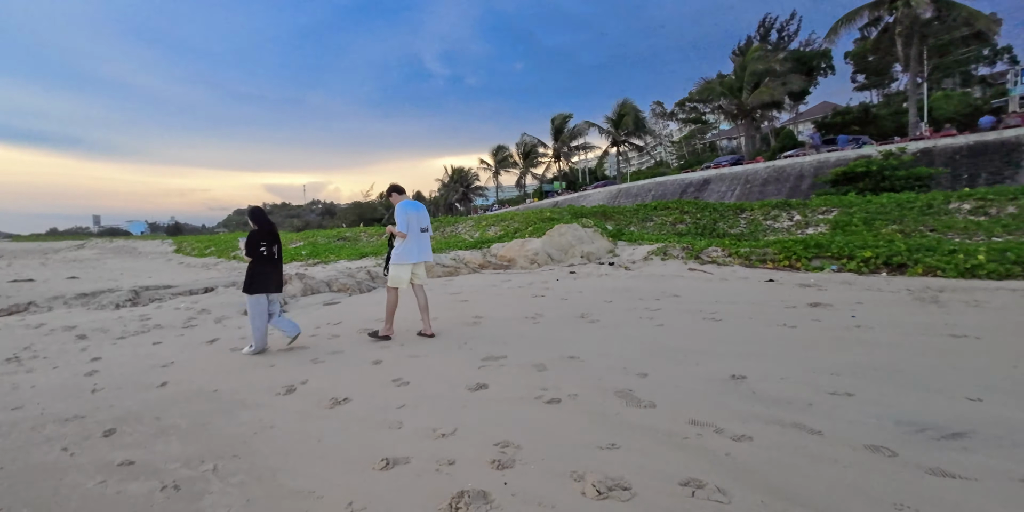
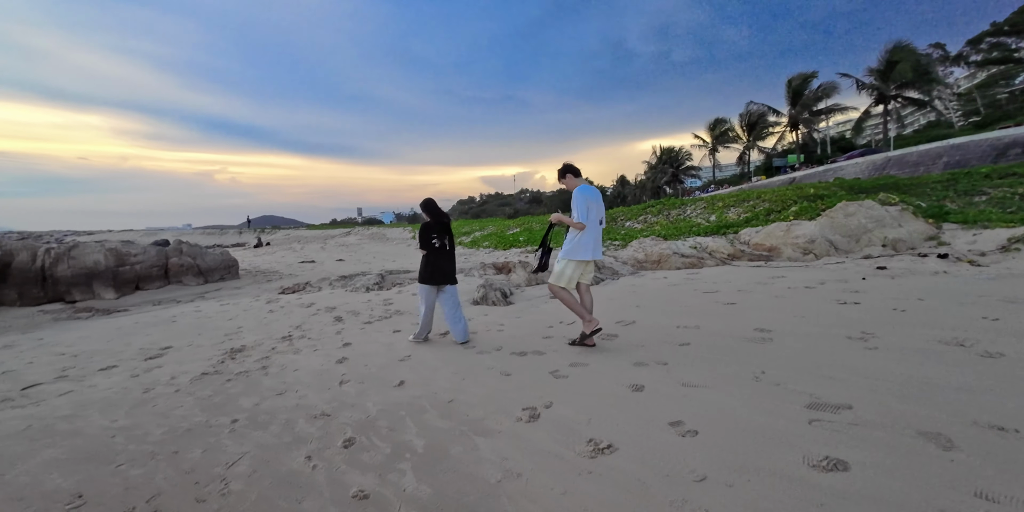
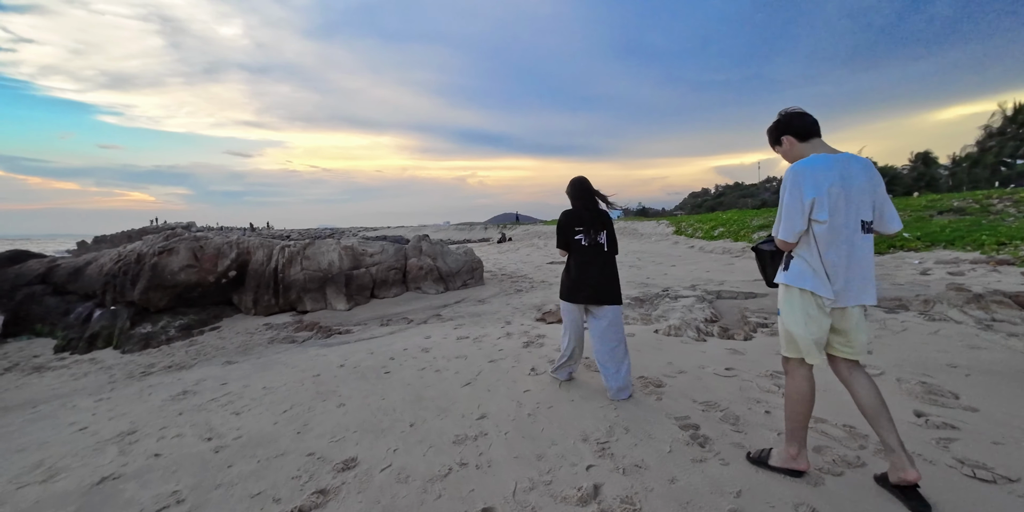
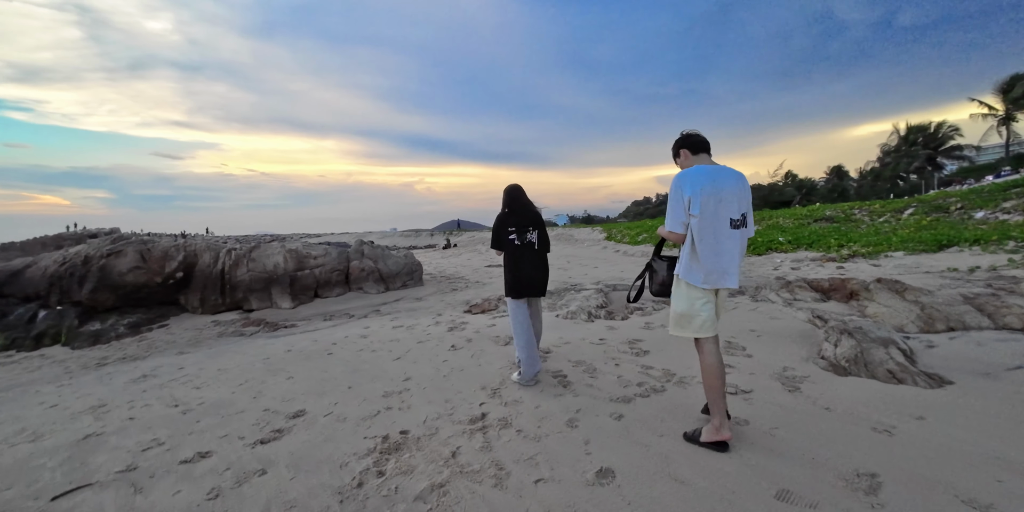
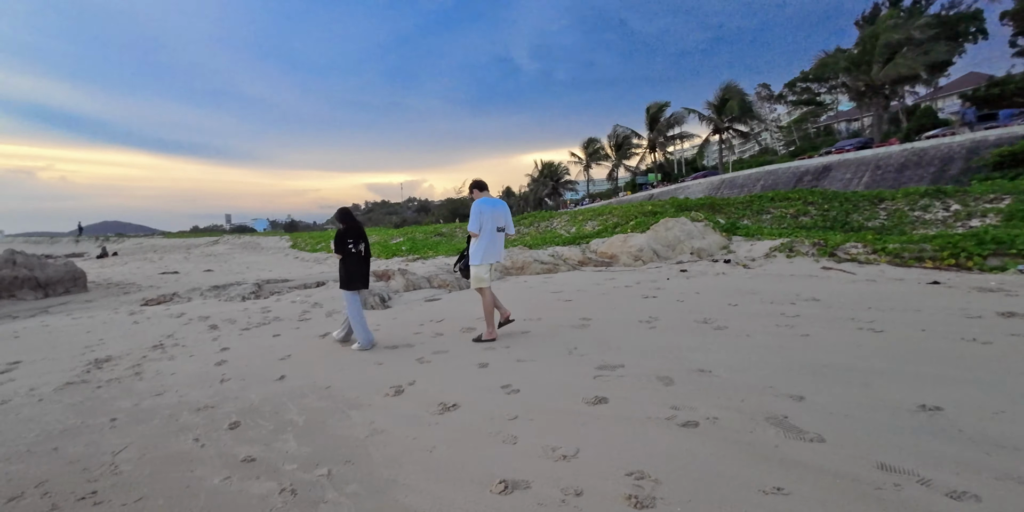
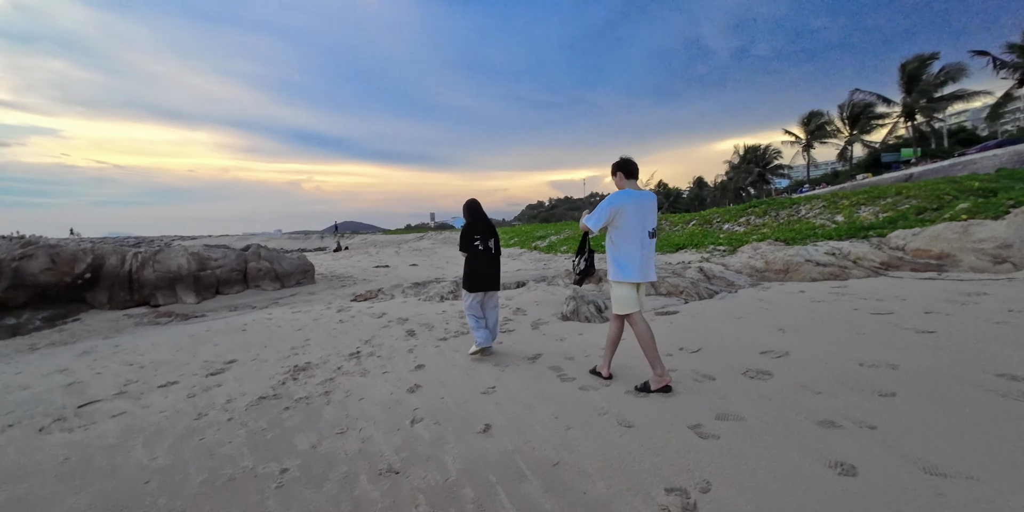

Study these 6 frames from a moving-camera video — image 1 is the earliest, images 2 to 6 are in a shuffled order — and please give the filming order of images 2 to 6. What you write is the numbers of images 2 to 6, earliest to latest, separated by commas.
5, 2, 6, 4, 3
